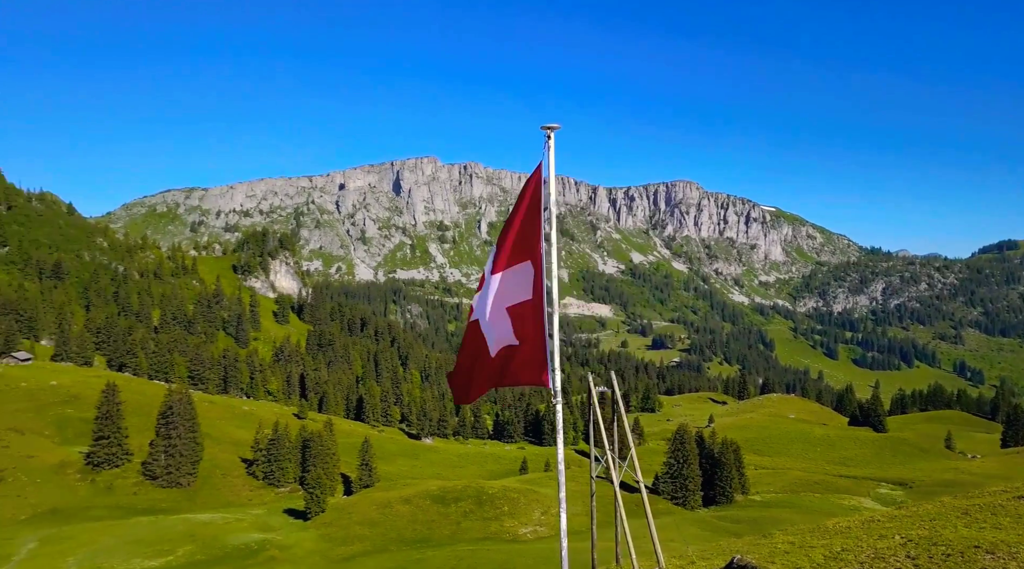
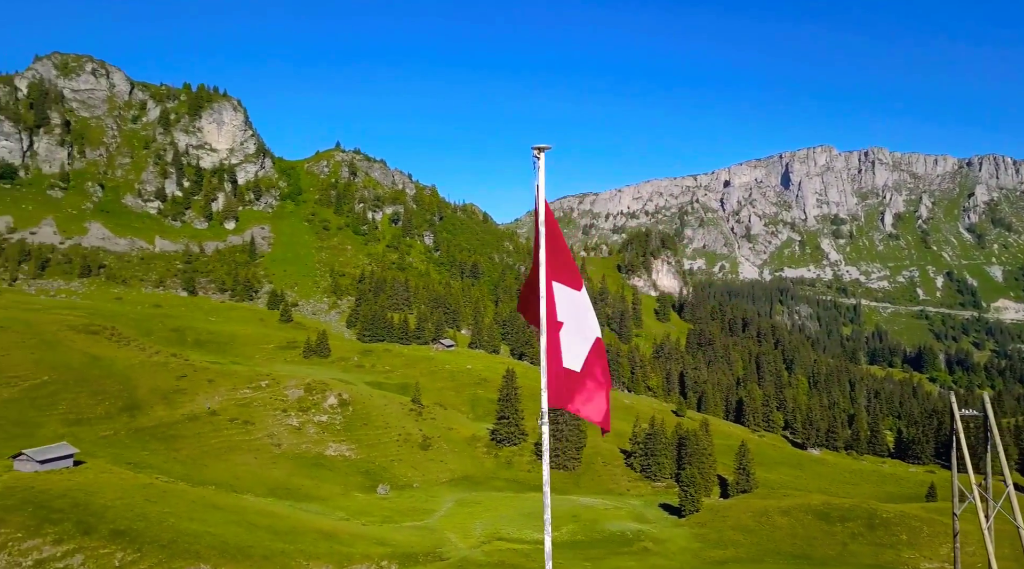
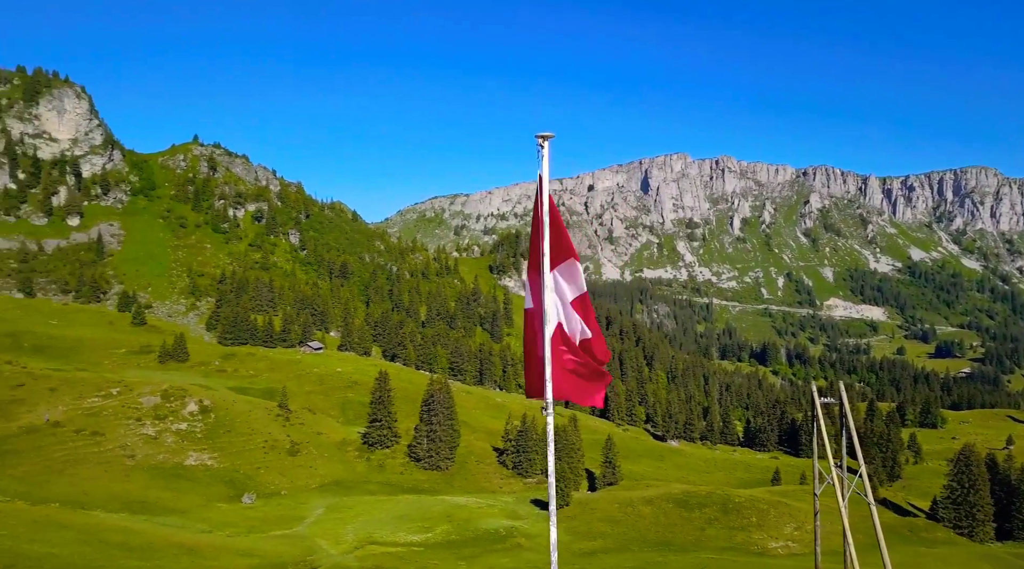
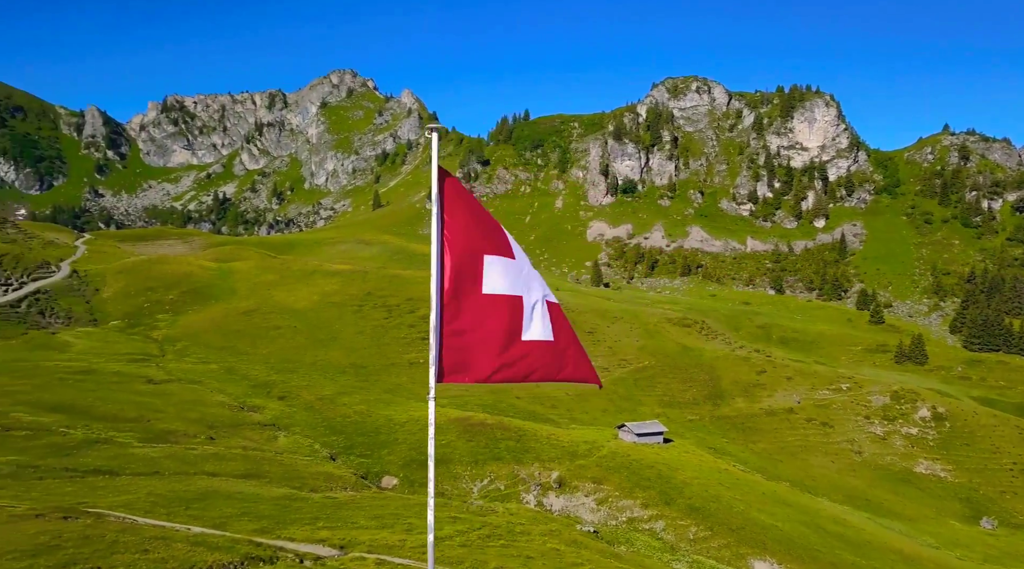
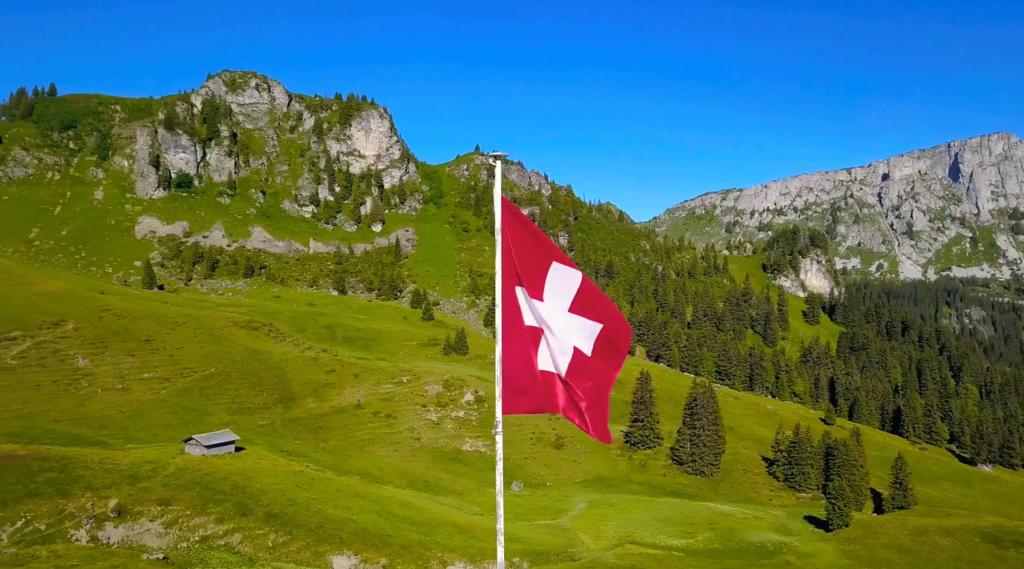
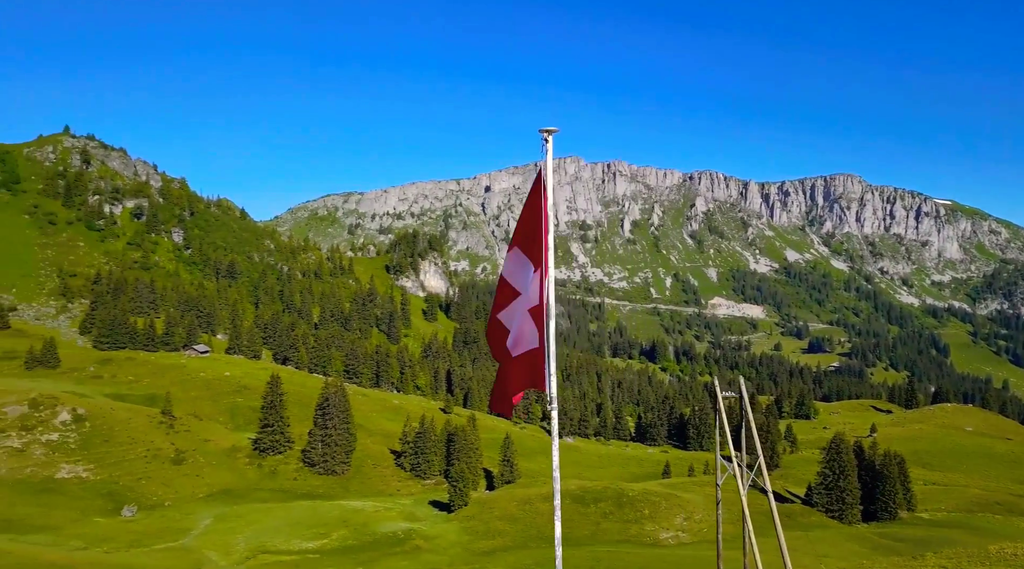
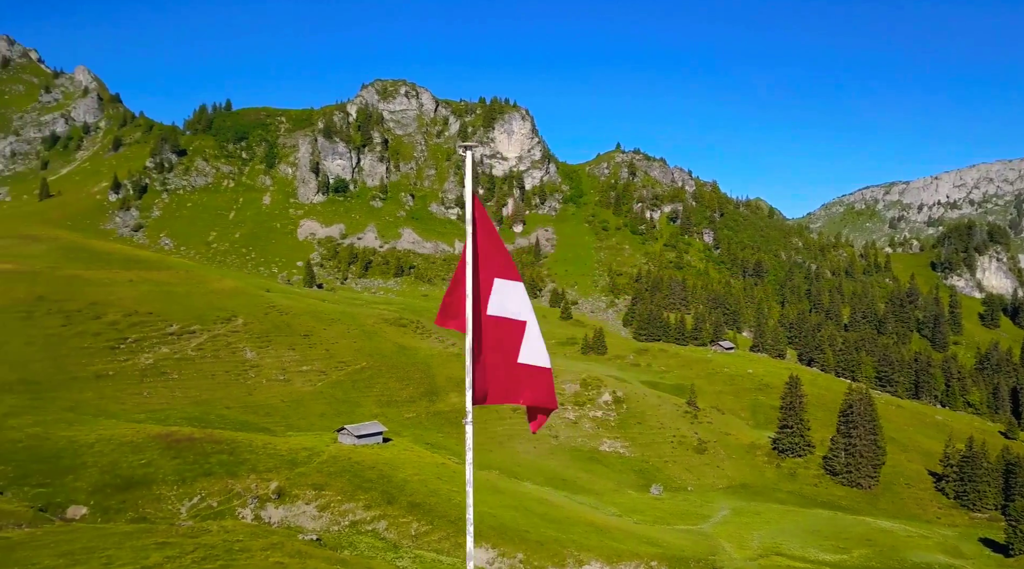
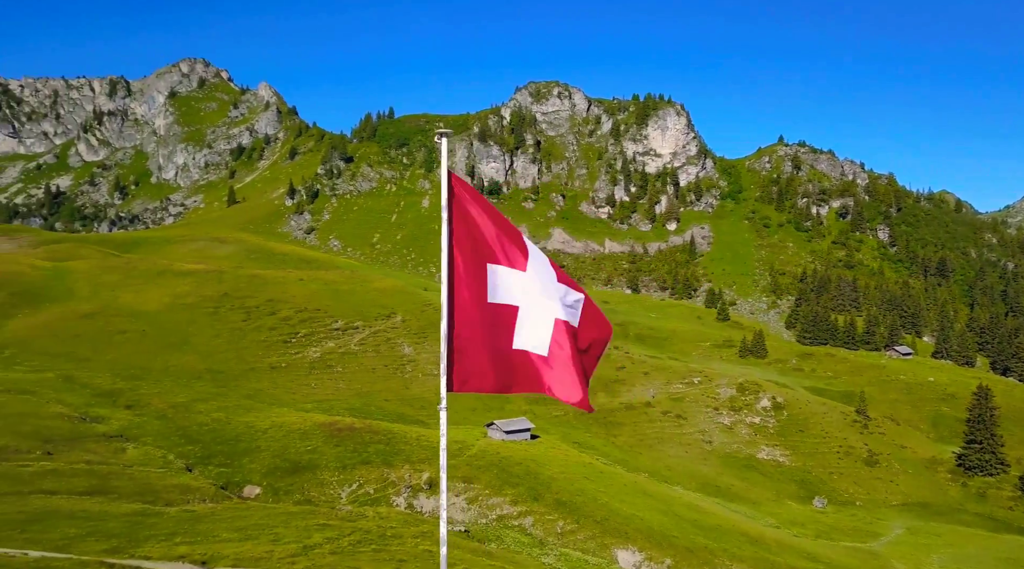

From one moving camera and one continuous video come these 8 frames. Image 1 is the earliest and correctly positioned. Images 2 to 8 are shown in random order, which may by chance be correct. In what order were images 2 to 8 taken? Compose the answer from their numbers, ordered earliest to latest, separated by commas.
6, 3, 2, 5, 7, 8, 4
